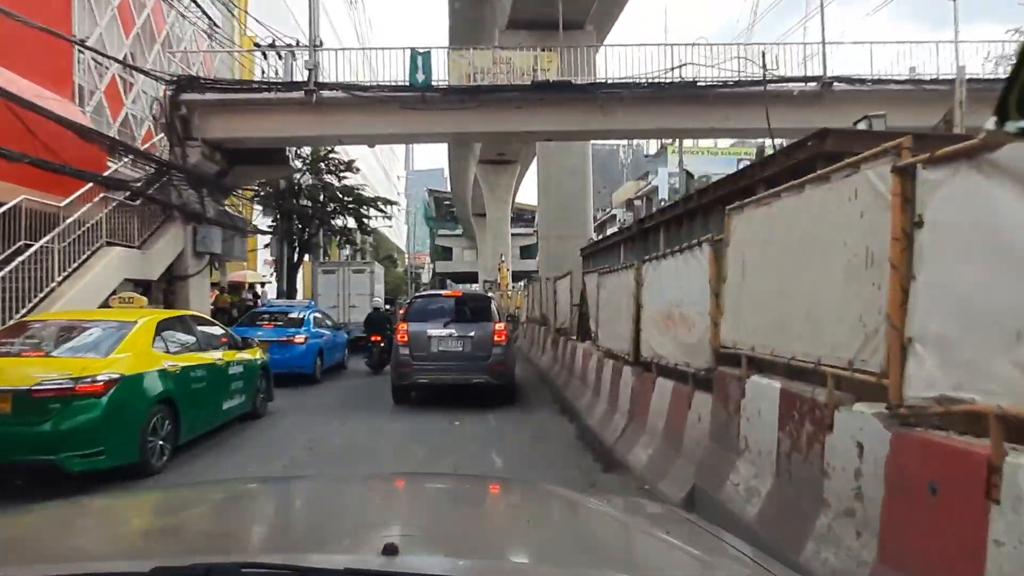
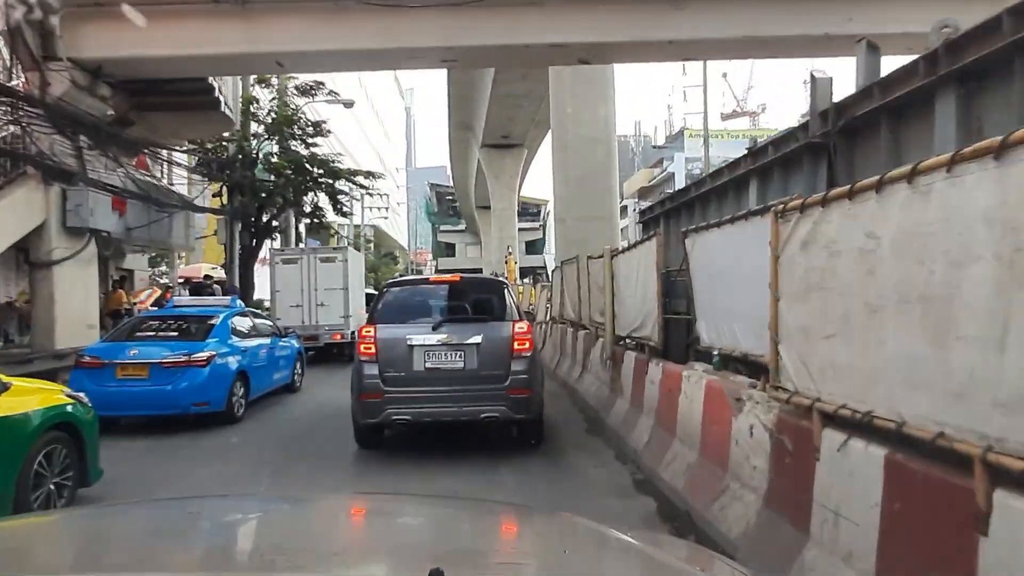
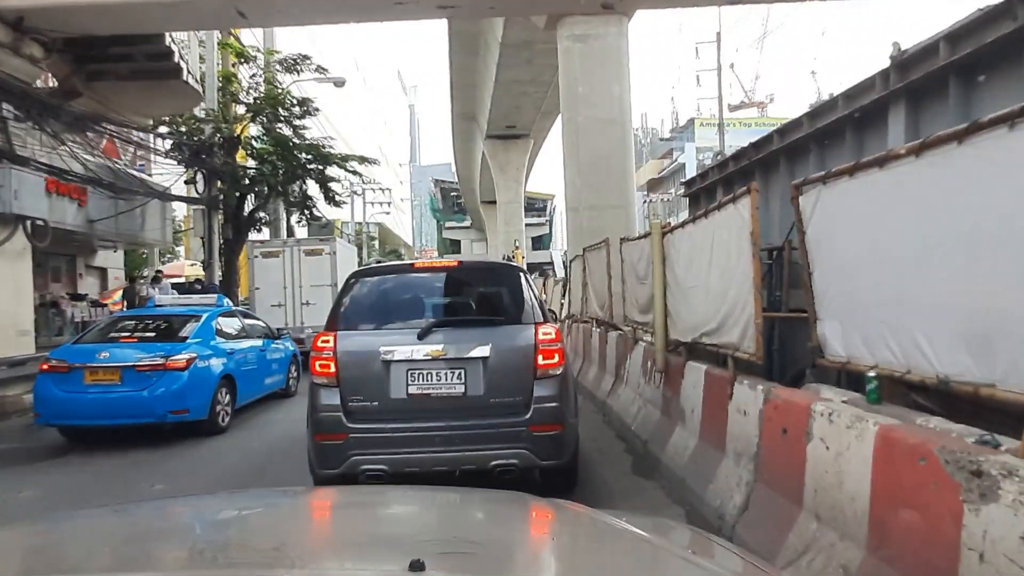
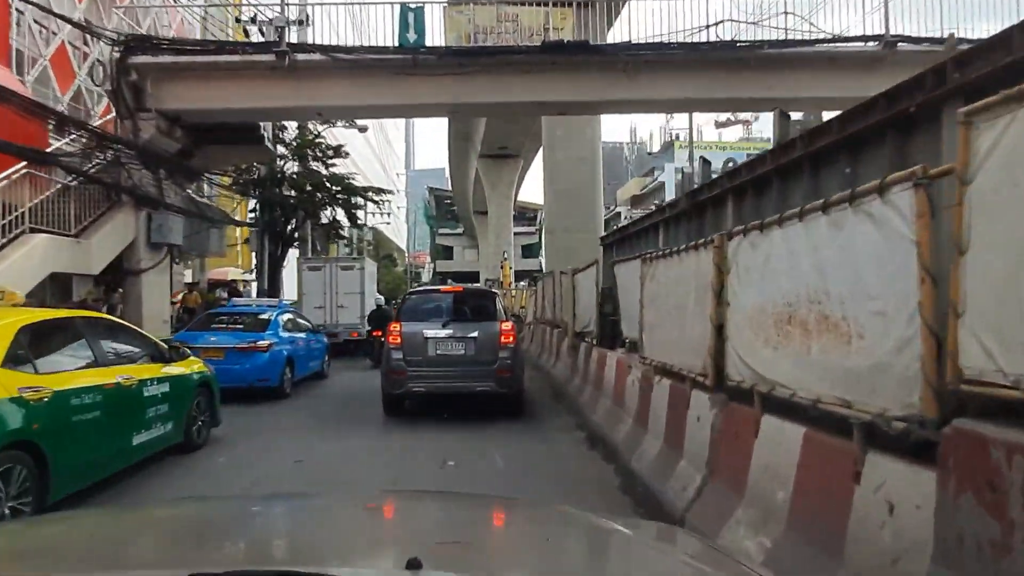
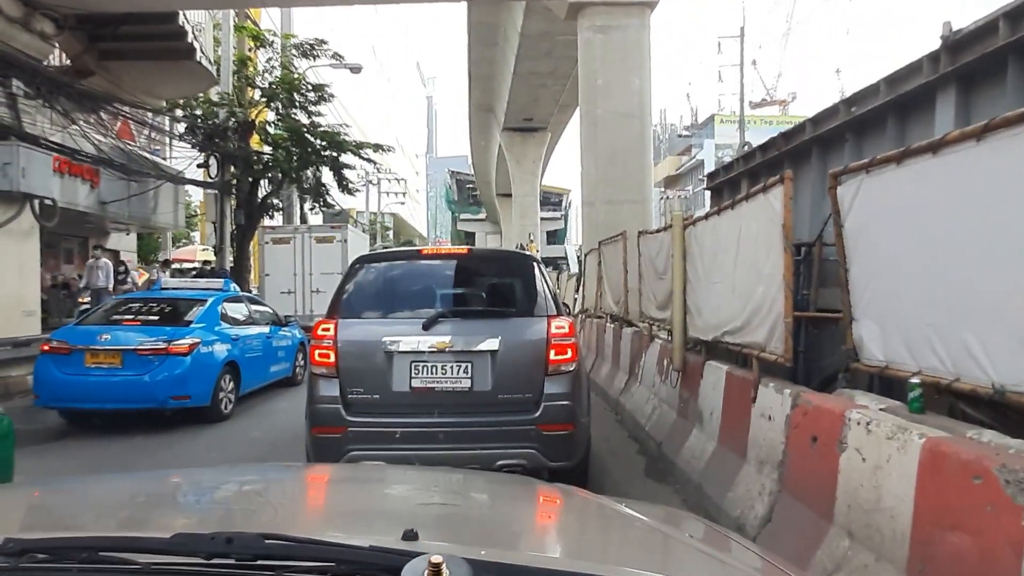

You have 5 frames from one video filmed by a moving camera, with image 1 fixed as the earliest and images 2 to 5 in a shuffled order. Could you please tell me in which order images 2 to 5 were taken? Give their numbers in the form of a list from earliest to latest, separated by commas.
4, 2, 3, 5
